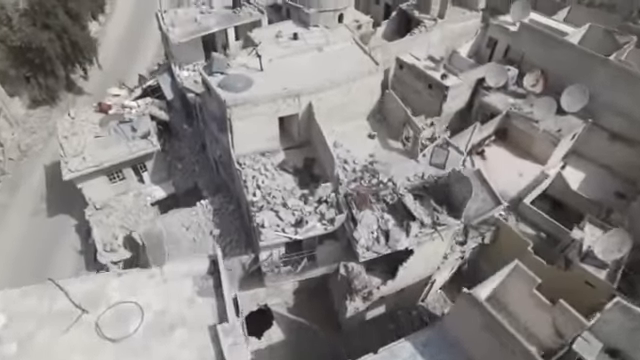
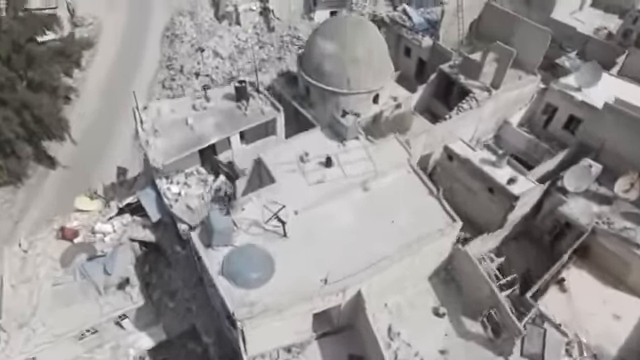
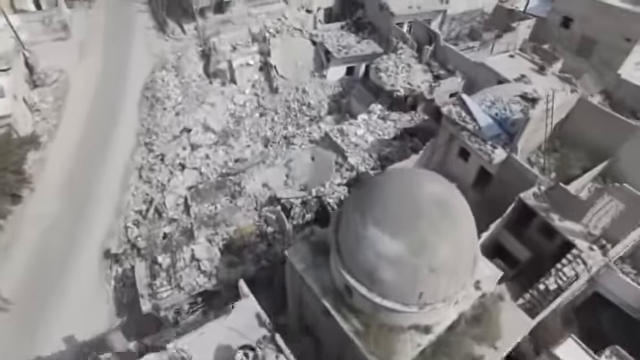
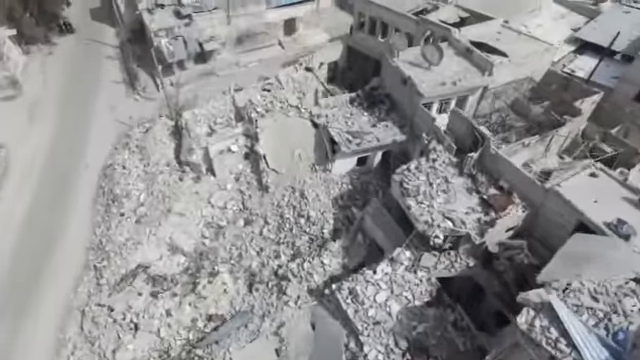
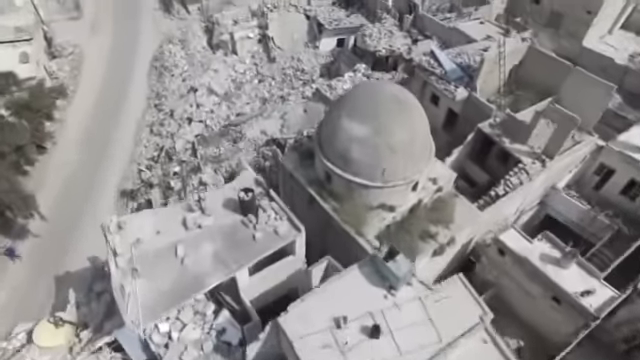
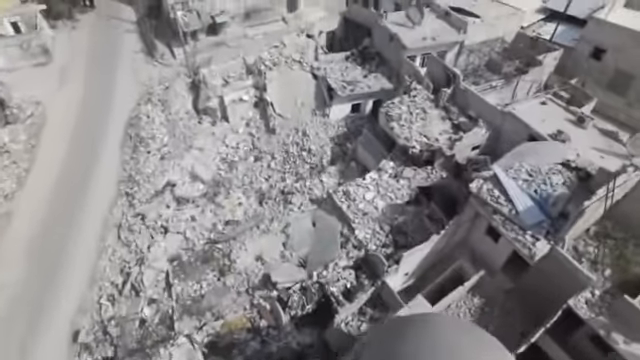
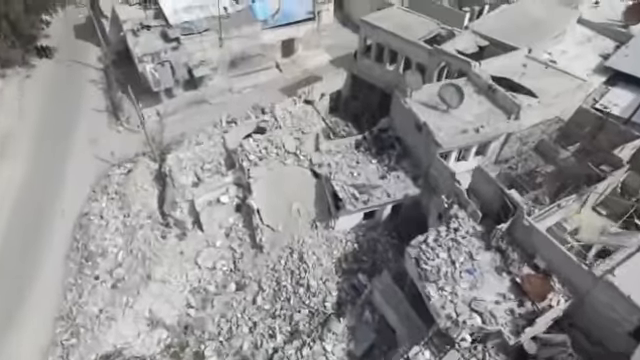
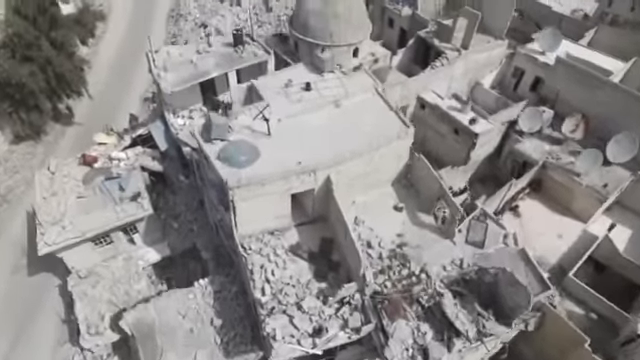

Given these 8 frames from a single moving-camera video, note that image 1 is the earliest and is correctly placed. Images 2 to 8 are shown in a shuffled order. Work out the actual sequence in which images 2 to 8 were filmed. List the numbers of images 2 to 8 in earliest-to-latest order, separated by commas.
8, 2, 5, 3, 6, 4, 7
